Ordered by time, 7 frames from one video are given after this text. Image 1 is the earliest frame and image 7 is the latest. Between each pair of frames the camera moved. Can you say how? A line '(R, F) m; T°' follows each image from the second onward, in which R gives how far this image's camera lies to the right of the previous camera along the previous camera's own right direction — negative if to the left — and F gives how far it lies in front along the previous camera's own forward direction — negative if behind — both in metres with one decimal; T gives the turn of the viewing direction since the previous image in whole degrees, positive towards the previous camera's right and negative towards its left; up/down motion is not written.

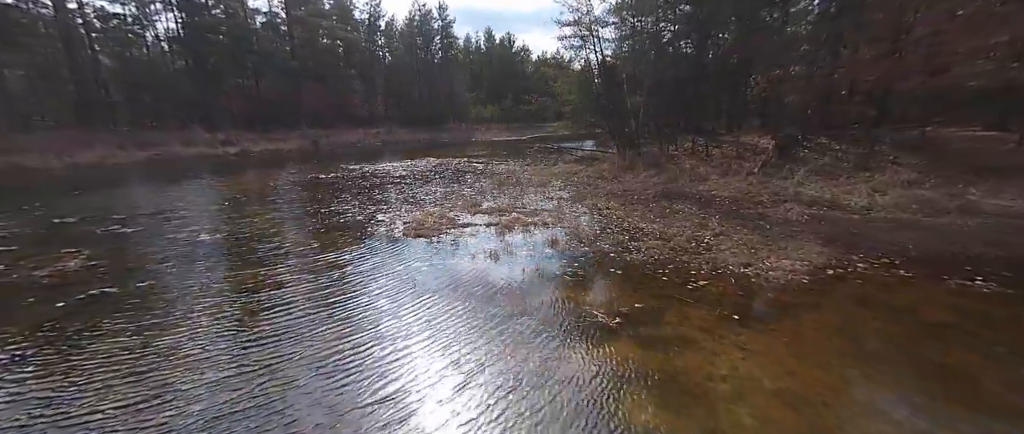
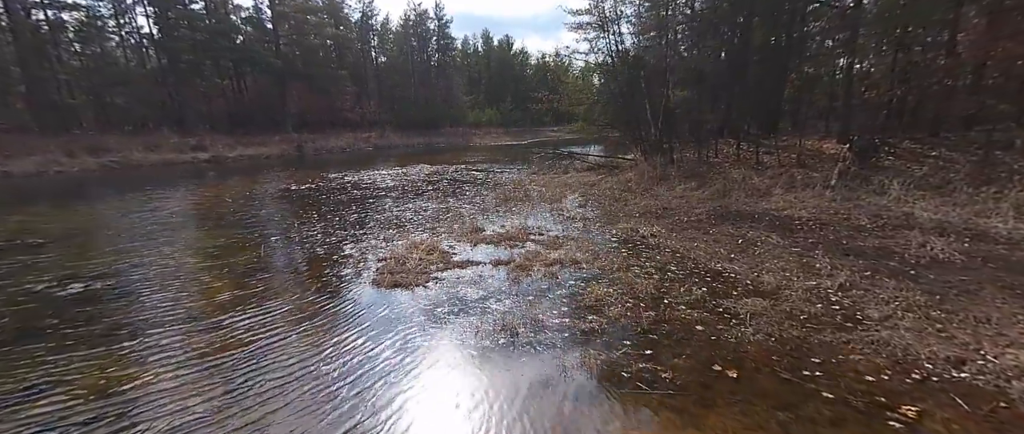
(-0.4, +3.3) m; 0°
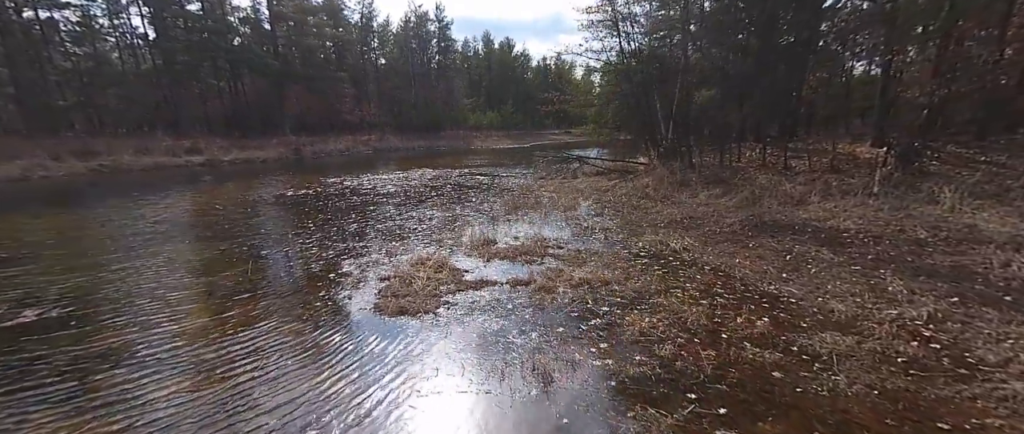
(-0.4, +1.0) m; 0°
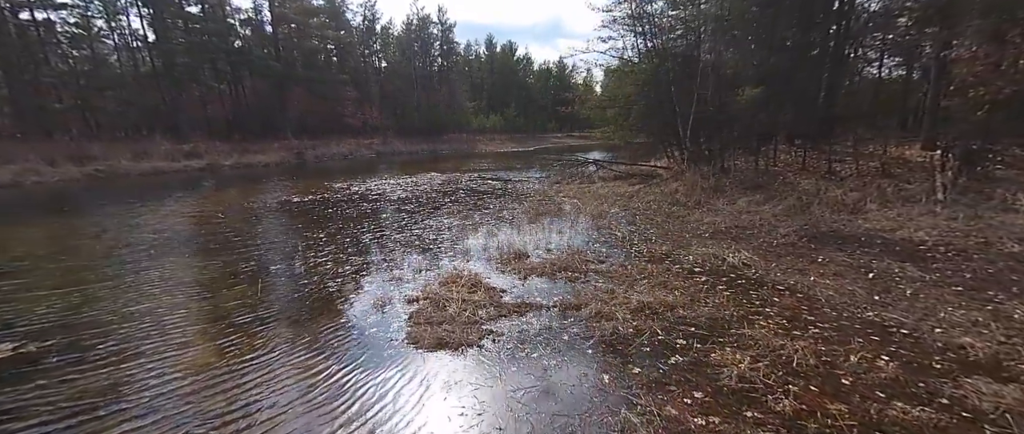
(-0.8, +1.0) m; 0°
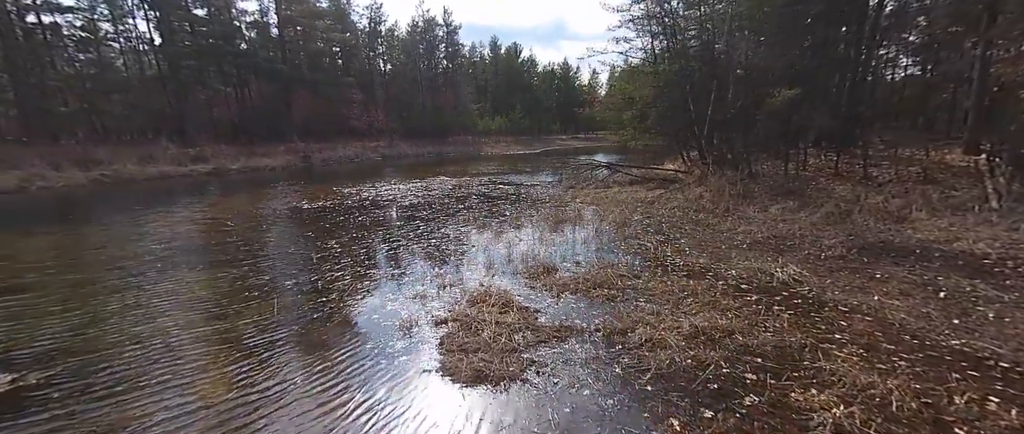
(-0.5, +0.5) m; 0°
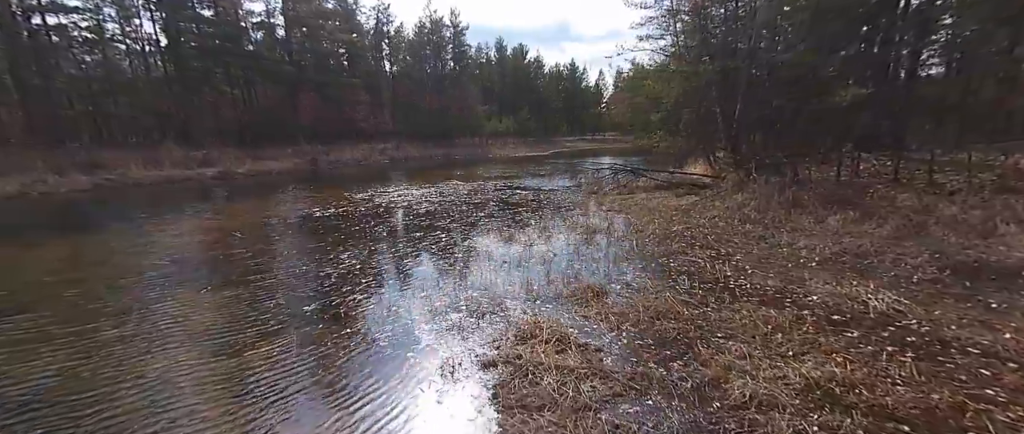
(-0.8, +1.0) m; -1°
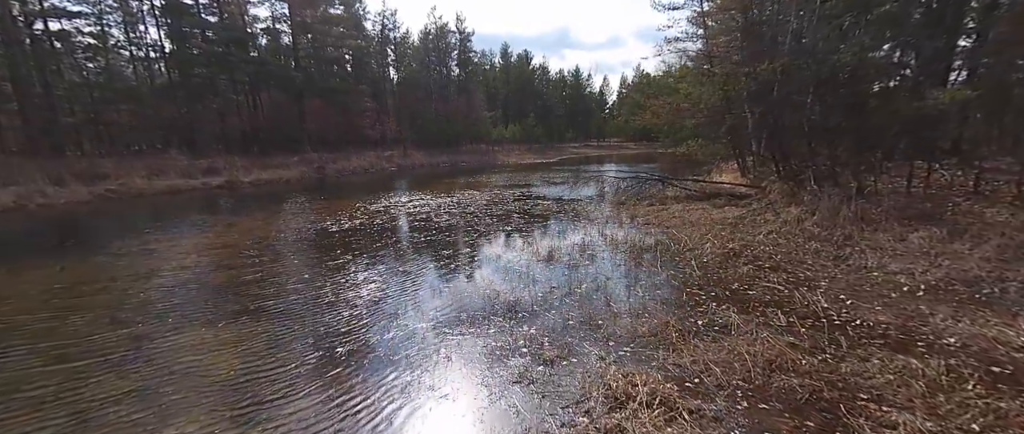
(-1.1, +1.1) m; 0°
